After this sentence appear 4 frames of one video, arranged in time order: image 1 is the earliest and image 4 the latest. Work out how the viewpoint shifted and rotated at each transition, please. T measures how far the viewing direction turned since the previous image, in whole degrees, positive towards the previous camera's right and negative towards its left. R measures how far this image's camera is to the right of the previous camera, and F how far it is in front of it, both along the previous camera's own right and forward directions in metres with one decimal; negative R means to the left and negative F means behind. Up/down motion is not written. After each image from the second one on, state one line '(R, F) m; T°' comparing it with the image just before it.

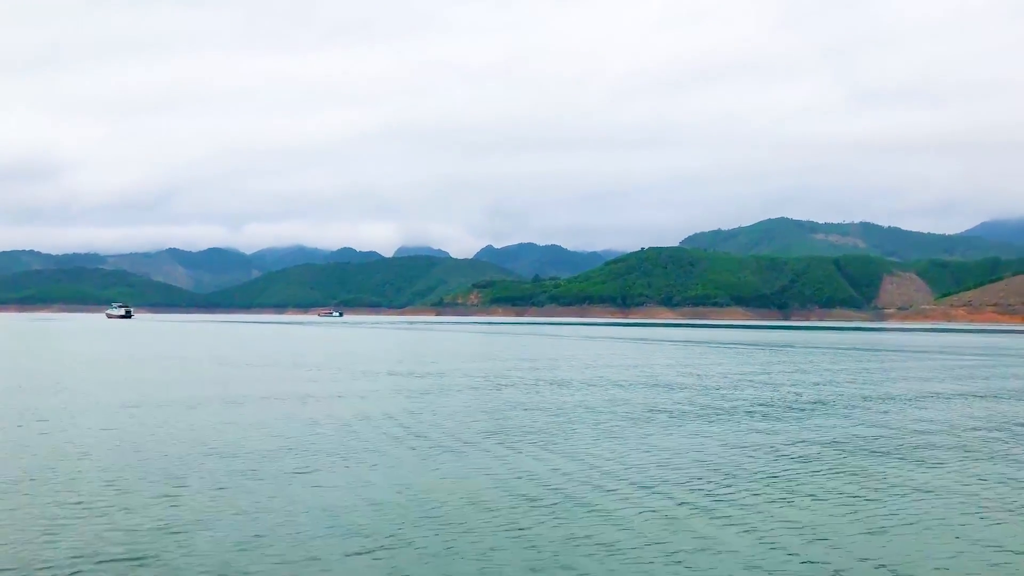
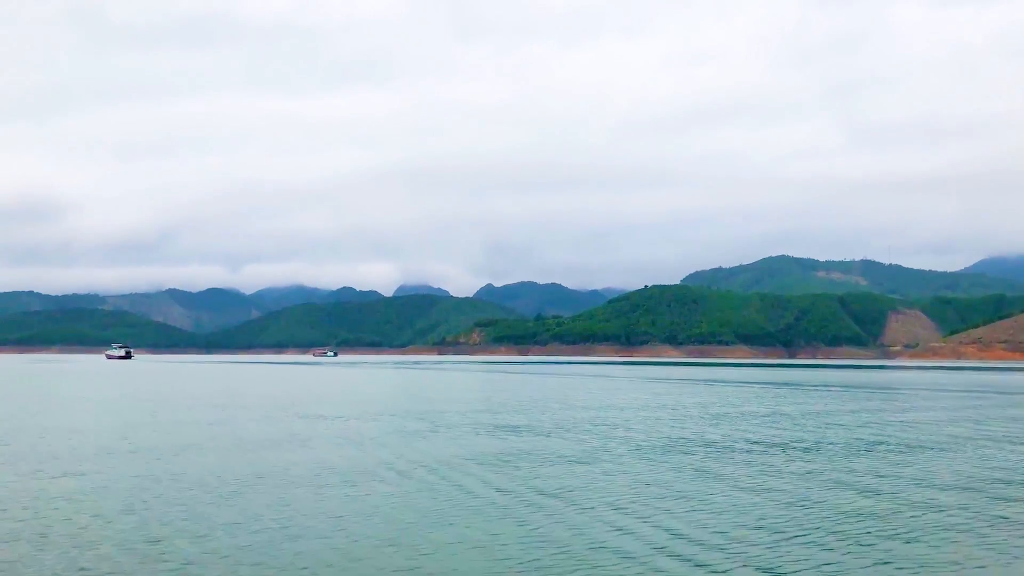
(-1.3, +1.9) m; 0°
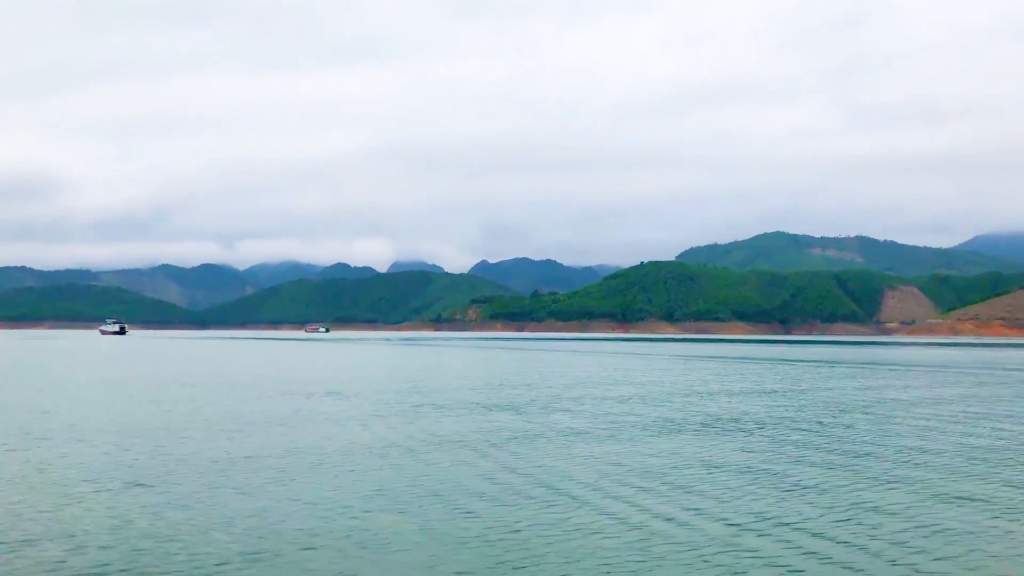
(-0.4, +0.9) m; 0°
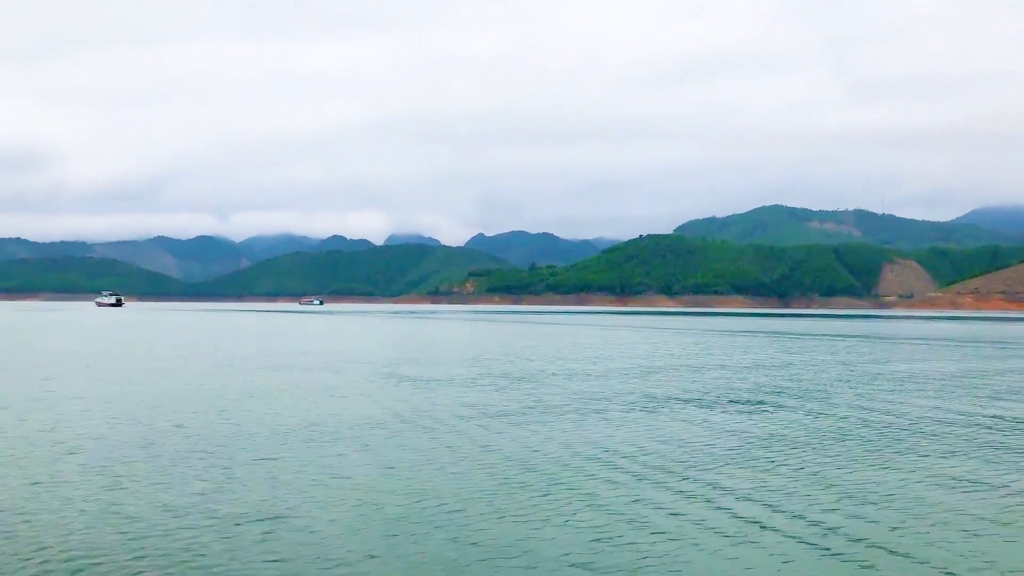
(-0.6, +0.9) m; 0°
